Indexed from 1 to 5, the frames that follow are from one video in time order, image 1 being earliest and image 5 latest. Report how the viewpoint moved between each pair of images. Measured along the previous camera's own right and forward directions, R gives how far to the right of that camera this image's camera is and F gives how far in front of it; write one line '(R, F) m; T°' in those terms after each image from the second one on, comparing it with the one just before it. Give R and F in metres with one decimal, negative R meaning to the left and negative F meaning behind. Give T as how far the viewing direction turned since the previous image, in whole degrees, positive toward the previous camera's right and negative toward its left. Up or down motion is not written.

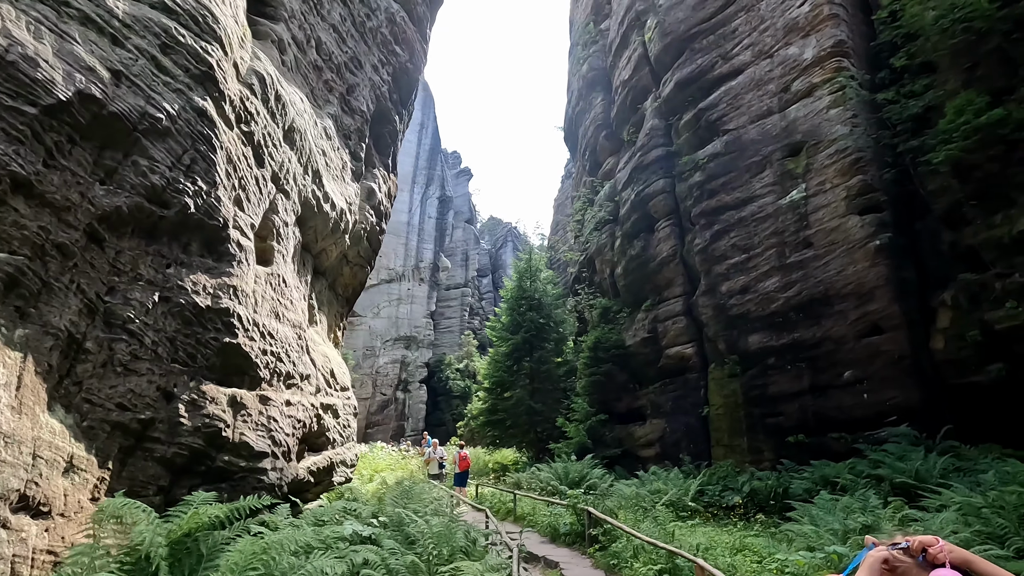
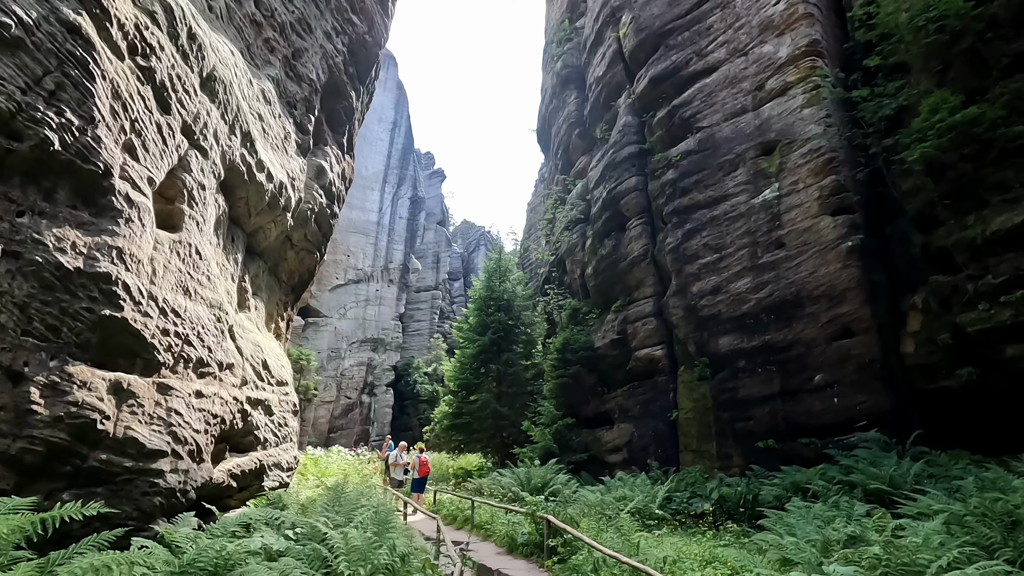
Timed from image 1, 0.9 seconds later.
(+0.2, +0.7) m; +3°
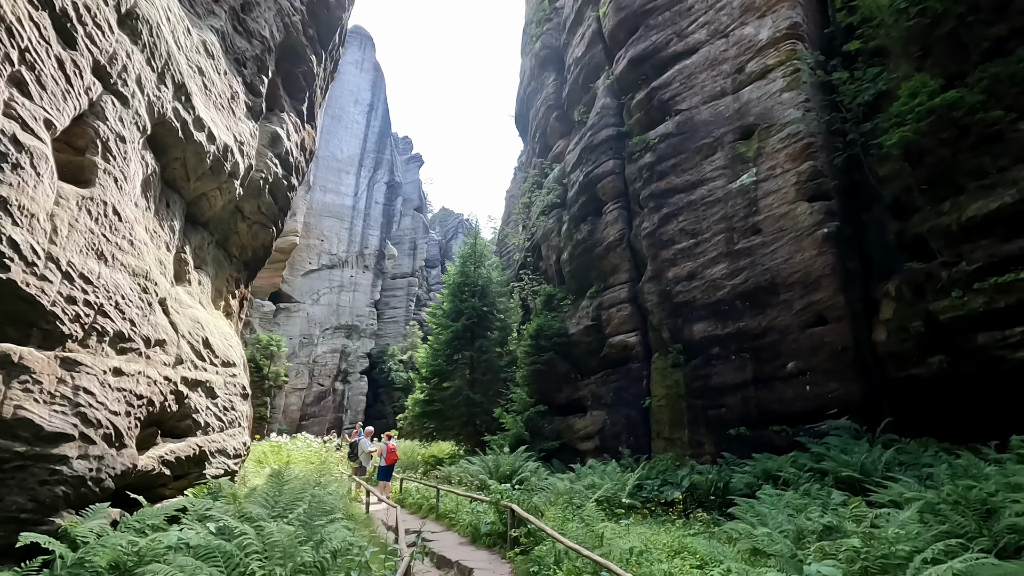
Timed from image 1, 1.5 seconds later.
(+0.2, +0.4) m; +2°
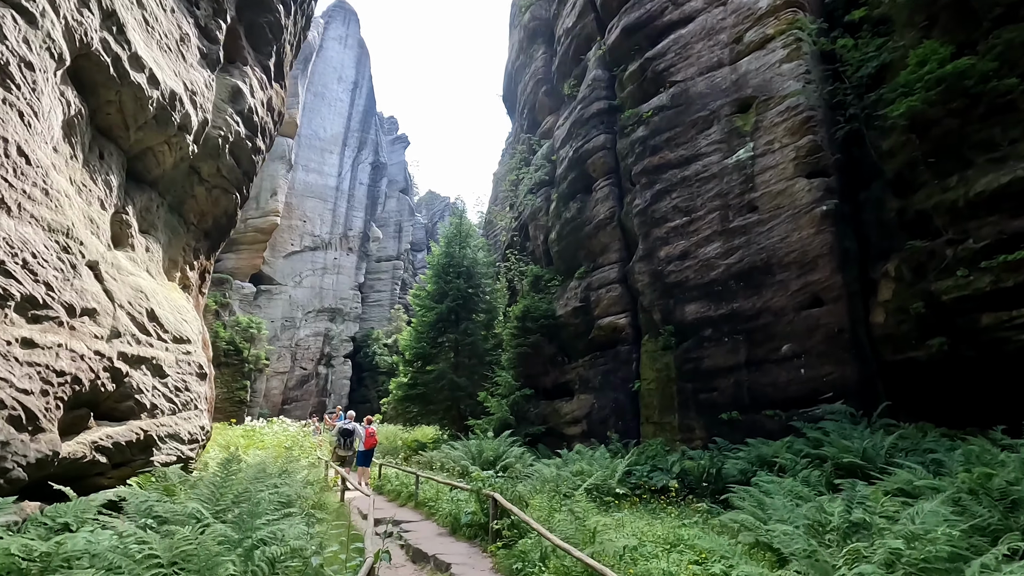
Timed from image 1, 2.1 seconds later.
(0.0, +0.6) m; +1°
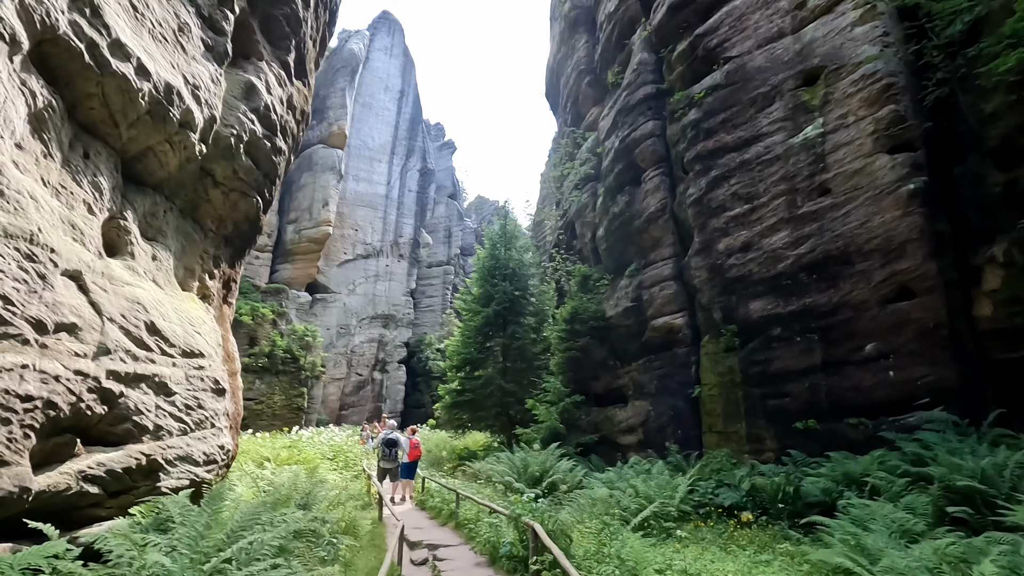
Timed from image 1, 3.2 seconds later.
(+0.2, +0.9) m; -6°
